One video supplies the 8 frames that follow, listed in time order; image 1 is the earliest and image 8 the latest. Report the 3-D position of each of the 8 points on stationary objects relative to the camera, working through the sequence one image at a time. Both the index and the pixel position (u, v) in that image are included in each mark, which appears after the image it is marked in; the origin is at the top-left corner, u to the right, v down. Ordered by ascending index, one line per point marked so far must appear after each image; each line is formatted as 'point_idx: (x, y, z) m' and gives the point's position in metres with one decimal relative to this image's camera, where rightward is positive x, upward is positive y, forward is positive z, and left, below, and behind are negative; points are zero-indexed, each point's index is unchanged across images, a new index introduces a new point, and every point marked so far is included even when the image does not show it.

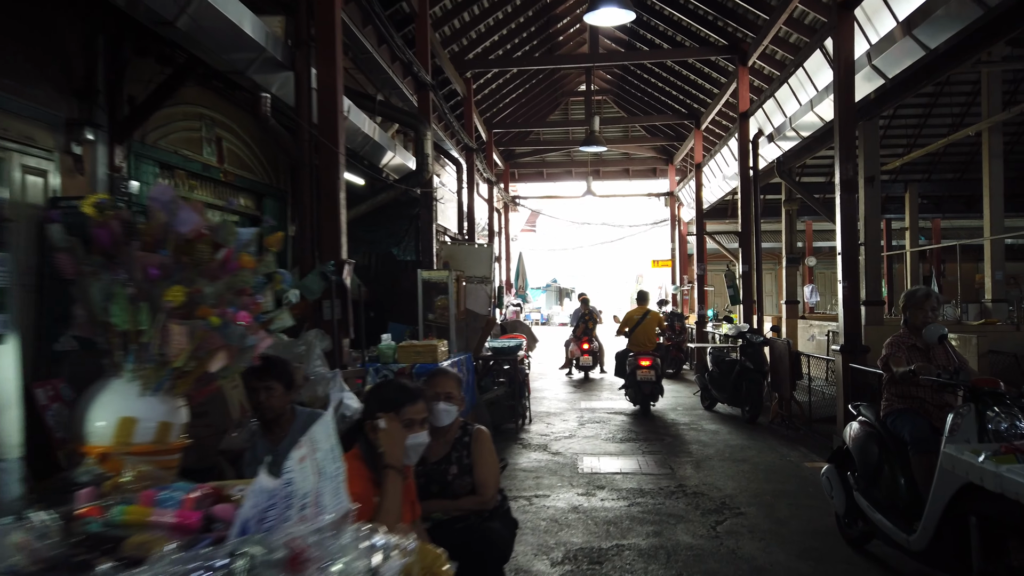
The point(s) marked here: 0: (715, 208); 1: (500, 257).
0: (+4.1, +1.6, +15.4) m
1: (-0.3, +0.7, +16.7) m
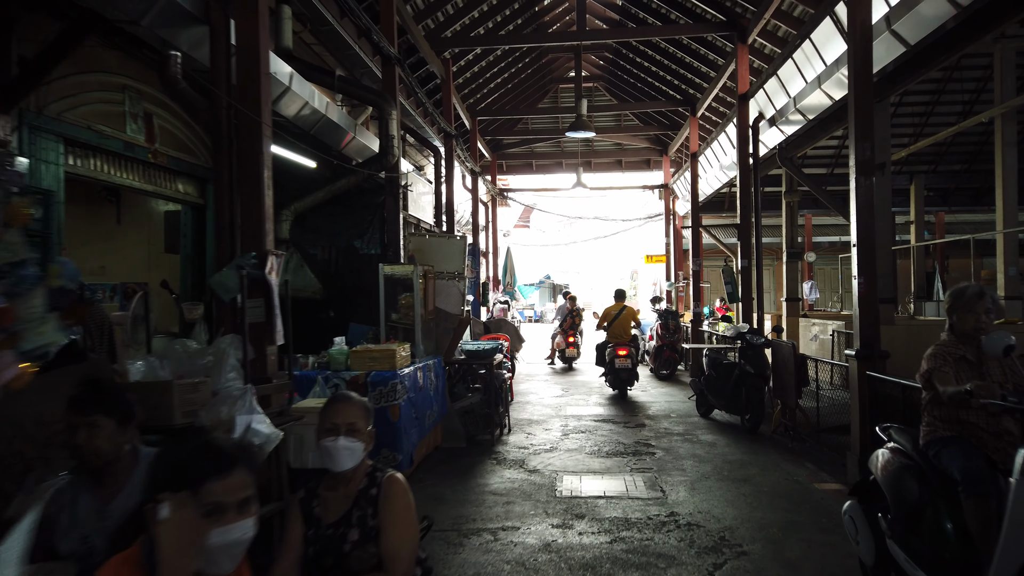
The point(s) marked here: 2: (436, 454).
0: (+3.9, +1.7, +14.7) m
1: (-0.5, +0.8, +15.9) m
2: (-0.6, -1.4, +6.2) m
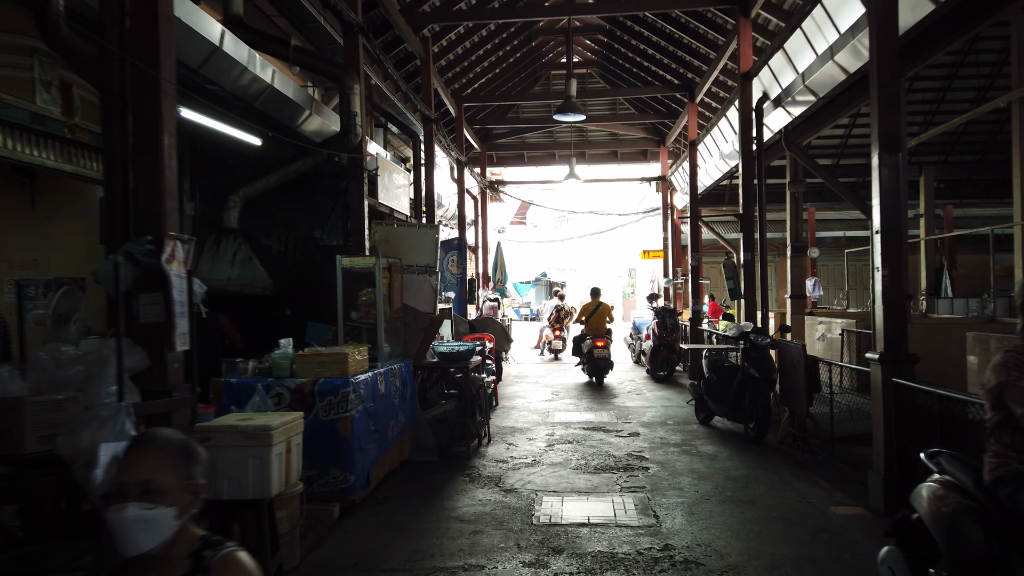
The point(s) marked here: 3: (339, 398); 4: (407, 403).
0: (+3.7, +1.8, +14.0) m
1: (-0.7, +0.8, +15.2) m
2: (-0.8, -1.3, +5.5) m
3: (-1.0, -0.6, +4.4) m
4: (-0.8, -0.9, +5.6) m
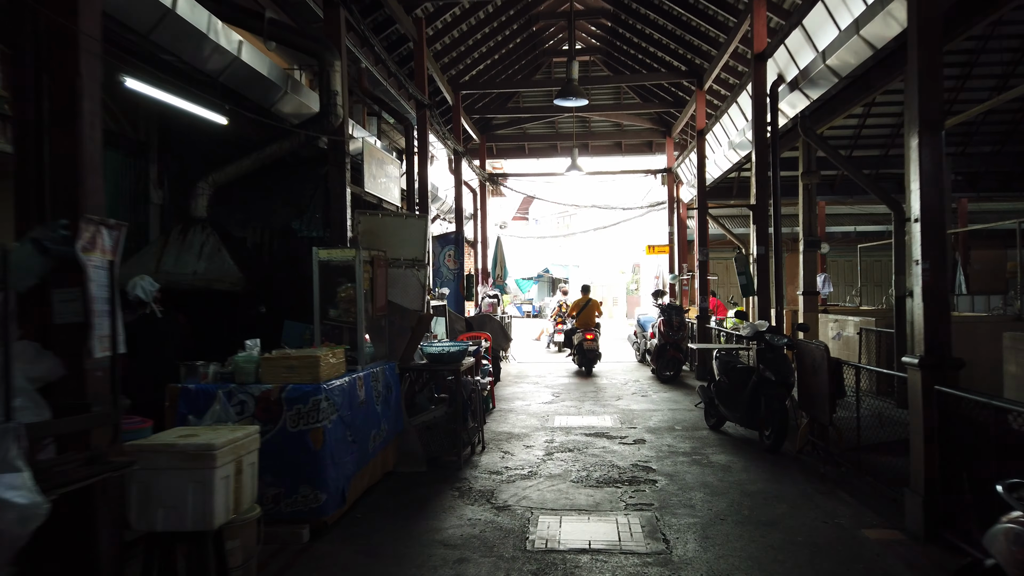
0: (+3.7, +1.8, +13.5) m
1: (-0.7, +0.9, +14.7) m
2: (-0.8, -1.3, +5.0) m
3: (-1.1, -0.6, +3.9) m
4: (-0.8, -0.8, +5.1) m
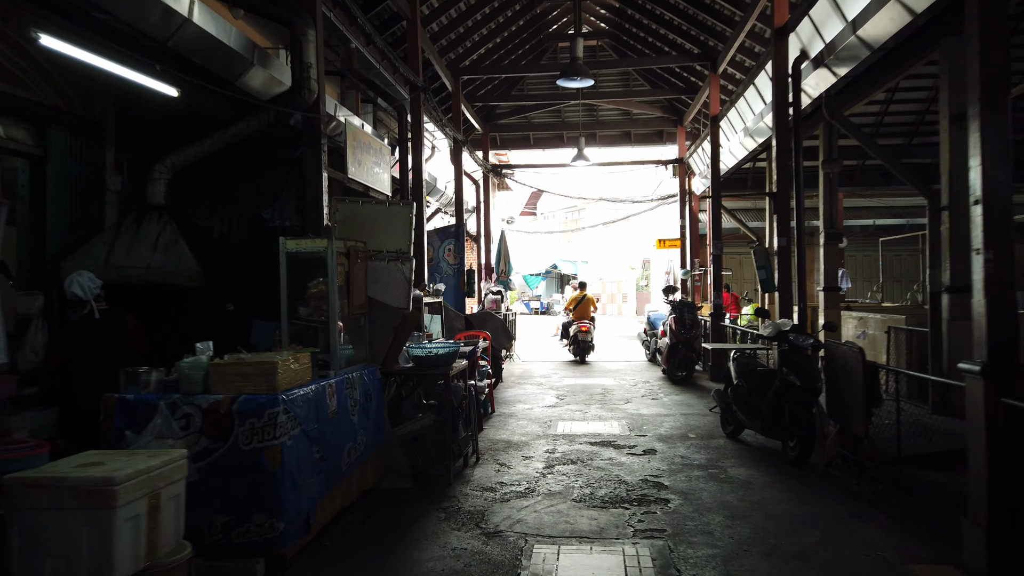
0: (+3.8, +1.9, +12.8) m
1: (-0.6, +1.0, +14.2) m
2: (-0.9, -1.3, +4.4) m
3: (-1.1, -0.6, +3.4) m
4: (-0.9, -0.8, +4.6) m
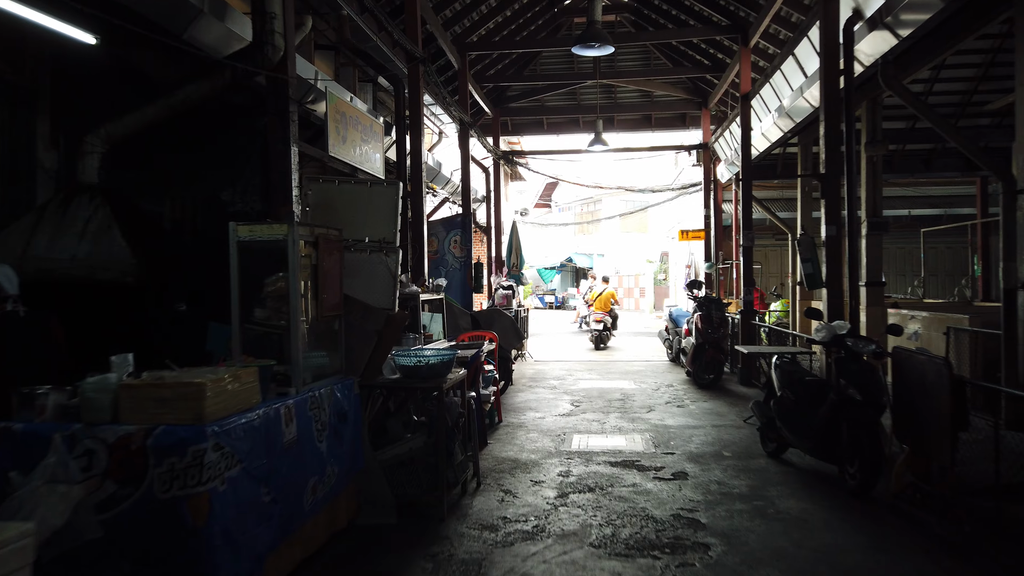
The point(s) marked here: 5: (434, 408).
0: (+3.9, +2.0, +11.9) m
1: (-0.4, +1.1, +13.3) m
2: (-0.8, -1.2, +3.6) m
3: (-1.1, -0.6, +2.6) m
4: (-0.8, -0.8, +3.8) m
5: (-0.5, -0.7, +4.3) m
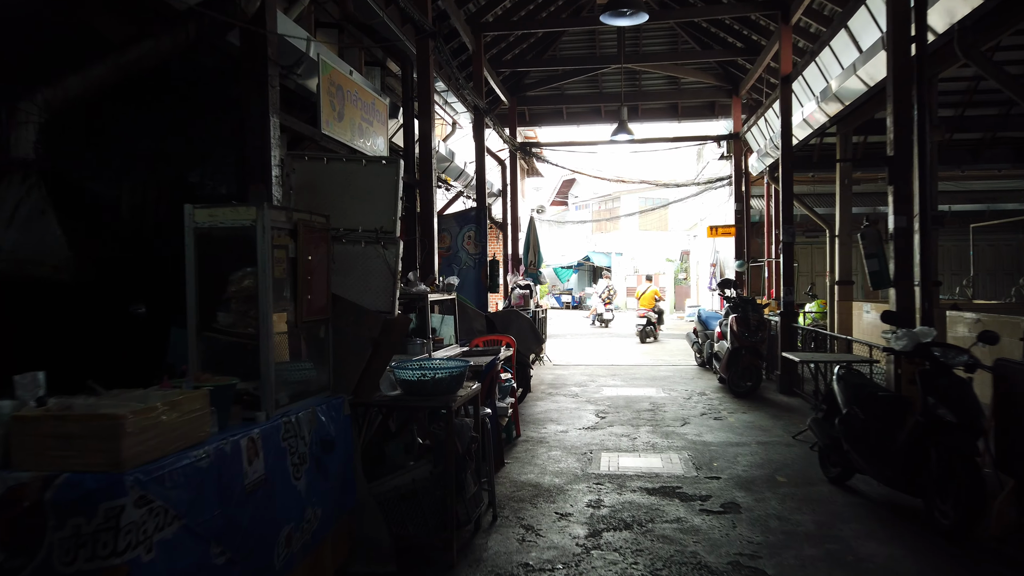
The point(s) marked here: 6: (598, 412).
0: (+4.2, +2.0, +11.1) m
1: (-0.1, +1.1, +12.6) m
2: (-0.8, -1.2, +2.9) m
3: (-1.0, -0.6, +1.9) m
4: (-0.7, -0.8, +3.1) m
5: (-0.3, -0.7, +3.6) m
6: (+0.8, -1.2, +7.4) m
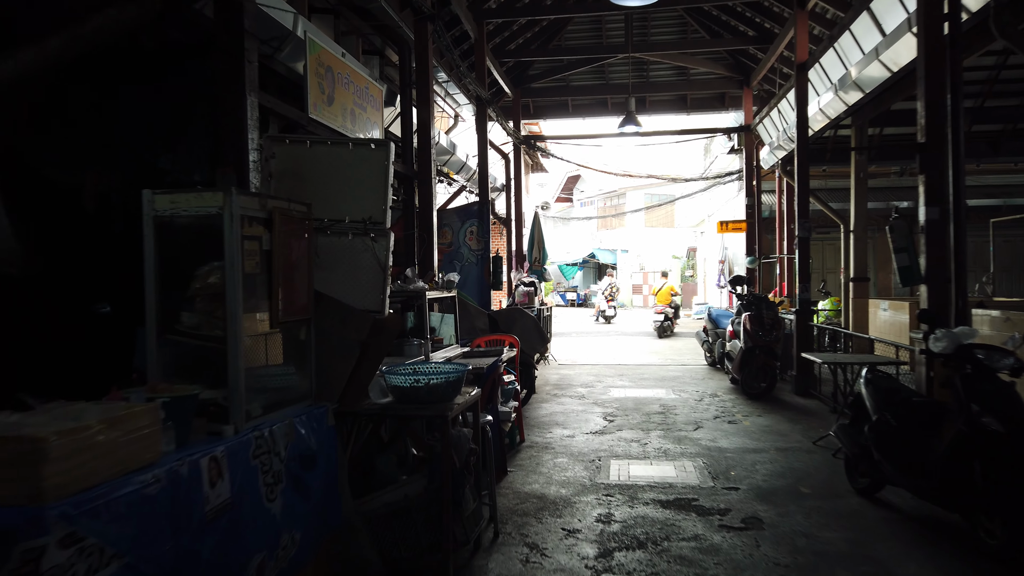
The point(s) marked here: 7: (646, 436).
0: (+4.3, +2.0, +10.8) m
1: (-0.1, +1.1, +12.3) m
2: (-0.7, -1.2, +2.6) m
3: (-1.0, -0.6, +1.6) m
4: (-0.7, -0.8, +2.8) m
5: (-0.3, -0.7, +3.3) m
6: (+0.9, -1.2, +7.1) m
7: (+1.1, -1.2, +6.1) m
